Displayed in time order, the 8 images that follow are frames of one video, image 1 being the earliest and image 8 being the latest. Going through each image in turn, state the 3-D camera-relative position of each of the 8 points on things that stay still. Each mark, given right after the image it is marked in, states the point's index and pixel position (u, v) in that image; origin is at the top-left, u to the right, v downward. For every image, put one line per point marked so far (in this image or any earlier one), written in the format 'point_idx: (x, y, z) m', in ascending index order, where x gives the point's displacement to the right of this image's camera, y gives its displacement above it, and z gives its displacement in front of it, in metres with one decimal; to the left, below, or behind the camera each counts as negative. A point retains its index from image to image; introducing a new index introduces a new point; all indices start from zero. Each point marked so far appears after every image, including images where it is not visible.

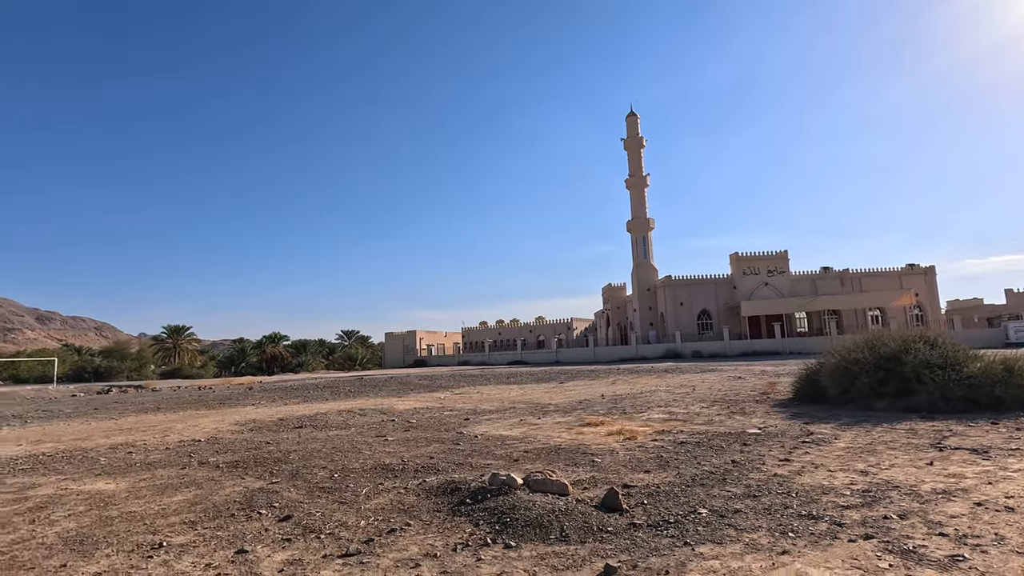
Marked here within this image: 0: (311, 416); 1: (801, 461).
0: (-4.6, -2.9, +13.0) m
1: (+3.4, -2.0, +6.7) m
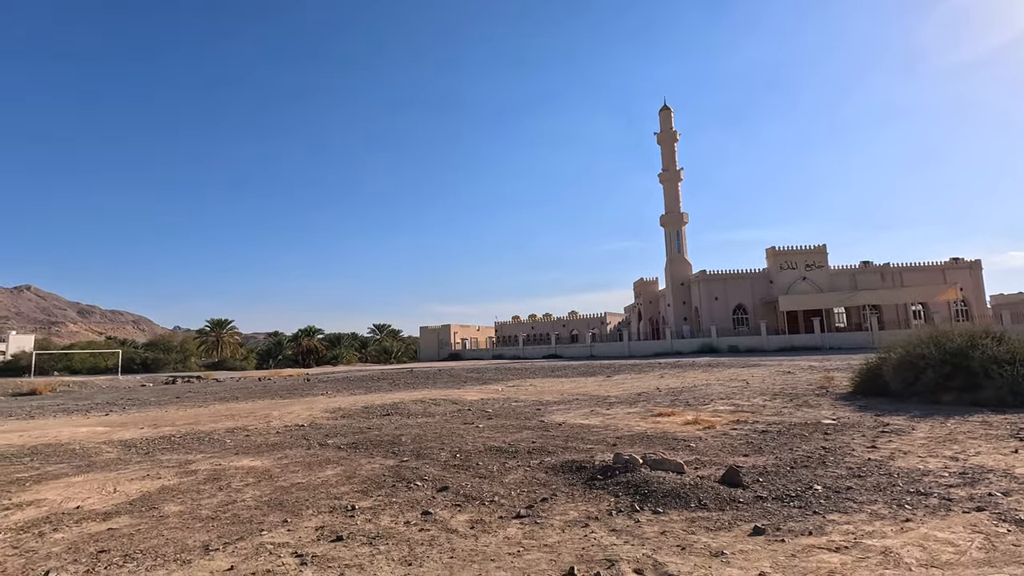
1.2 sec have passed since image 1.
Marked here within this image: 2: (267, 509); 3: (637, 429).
0: (-2.9, -2.8, +13.8) m
1: (+4.8, -2.0, +7.2) m
2: (-2.3, -2.1, +5.3) m
3: (+2.2, -2.4, +9.7) m
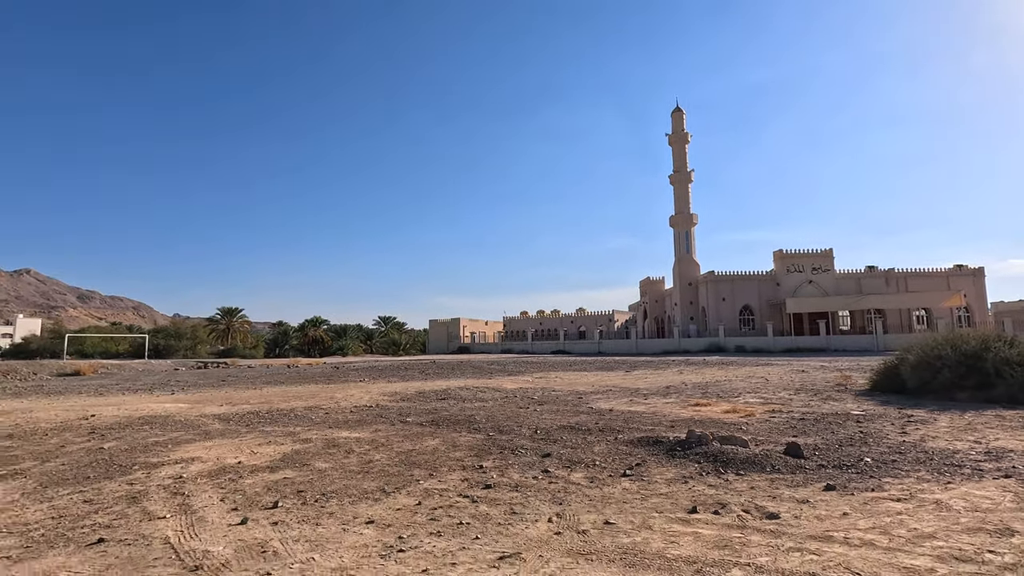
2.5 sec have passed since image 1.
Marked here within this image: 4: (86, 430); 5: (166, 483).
0: (-1.9, -2.7, +14.8) m
1: (+5.9, -2.1, +8.2) m
2: (-1.2, -2.0, +6.3) m
3: (+3.2, -2.4, +10.7) m
4: (-6.8, -2.3, +9.1) m
5: (-3.6, -2.1, +5.9) m
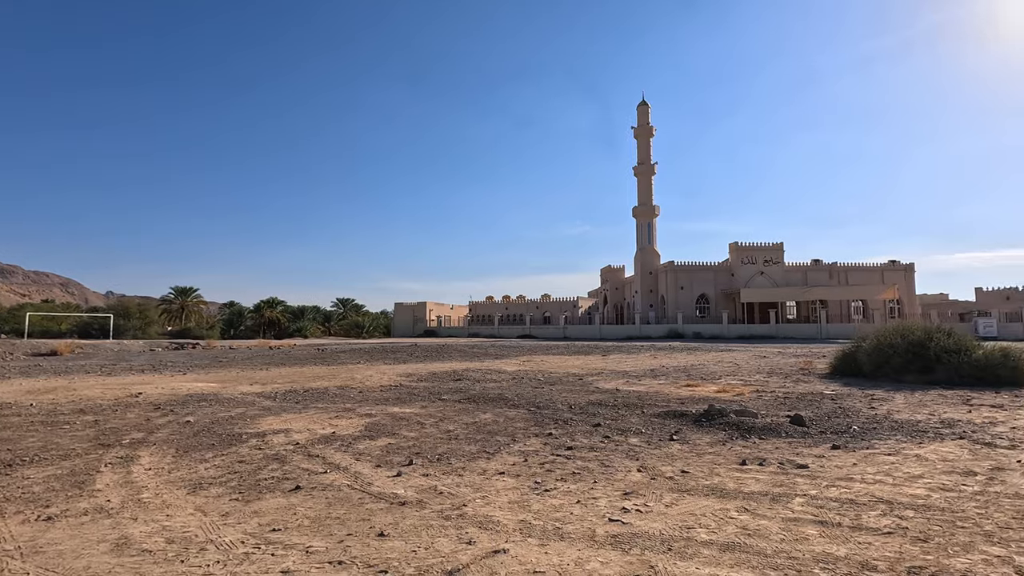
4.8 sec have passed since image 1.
0: (-1.8, -2.4, +15.9) m
1: (+6.5, -2.1, +9.9) m
2: (-0.3, -1.9, +7.4) m
3: (+3.7, -2.3, +12.2) m
4: (-6.2, -2.1, +9.7) m
5: (-2.7, -2.0, +6.8) m
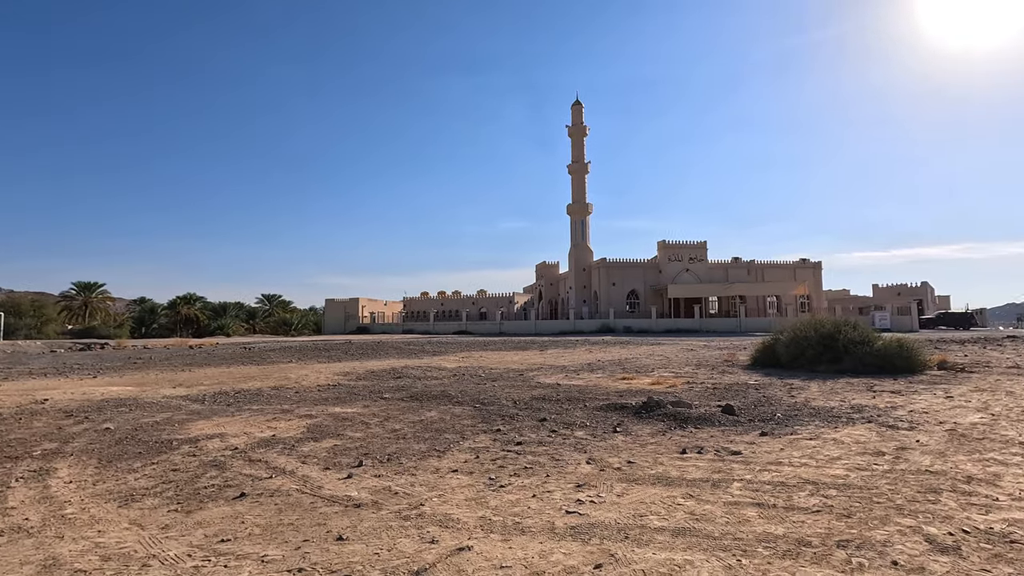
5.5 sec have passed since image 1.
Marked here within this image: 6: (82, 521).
0: (-3.4, -2.3, +15.6) m
1: (+5.5, -2.1, +10.7) m
2: (-1.0, -1.9, +7.4) m
3: (+2.4, -2.2, +12.6) m
4: (-7.2, -2.0, +9.0) m
5: (-3.3, -1.9, +6.5) m
6: (-3.4, -1.8, +4.4) m
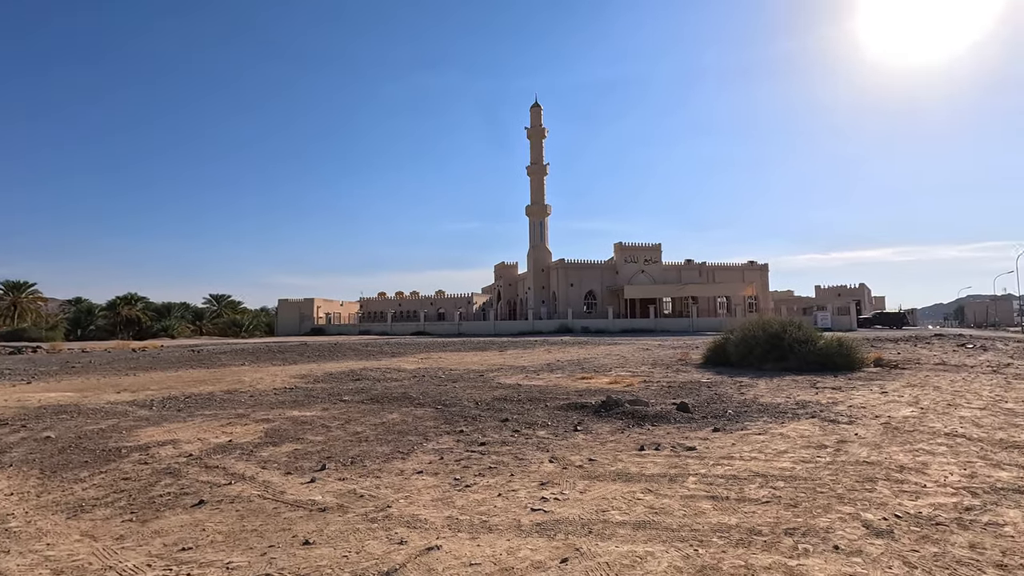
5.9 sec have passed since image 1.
0: (-4.5, -2.3, +15.4) m
1: (+4.8, -2.1, +11.2) m
2: (-1.5, -1.9, +7.4) m
3: (+1.5, -2.2, +12.8) m
4: (-7.7, -2.0, +8.5) m
5: (-3.7, -2.0, +6.4) m
6: (-3.6, -1.9, +4.3) m
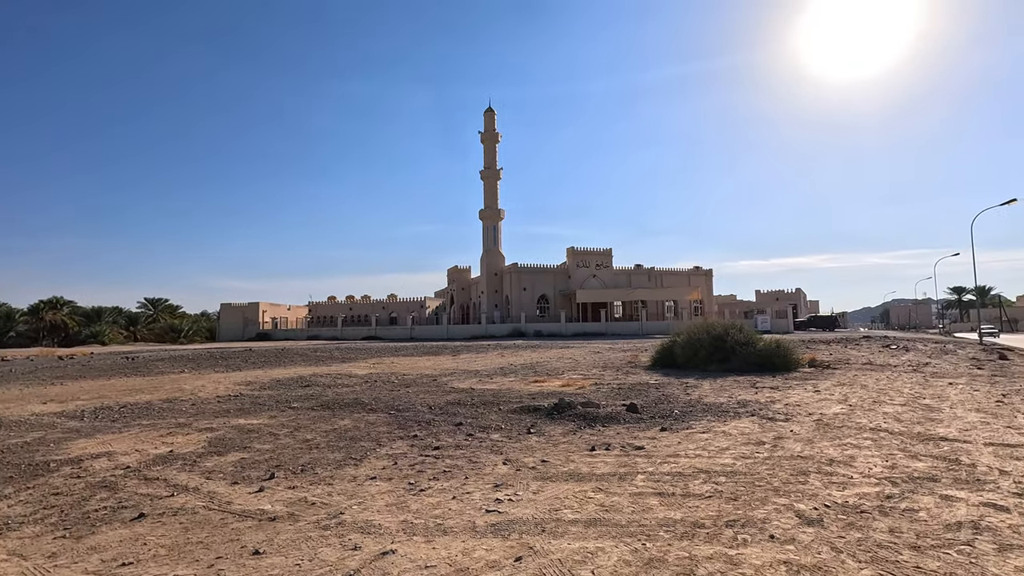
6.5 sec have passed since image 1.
0: (-5.8, -2.4, +15.1) m
1: (+3.8, -2.2, +11.6) m
2: (-2.1, -2.0, +7.3) m
3: (+0.5, -2.3, +13.0) m
4: (-8.4, -2.1, +7.9) m
5: (-4.2, -2.0, +6.1) m
6: (-4.0, -1.9, +4.0) m
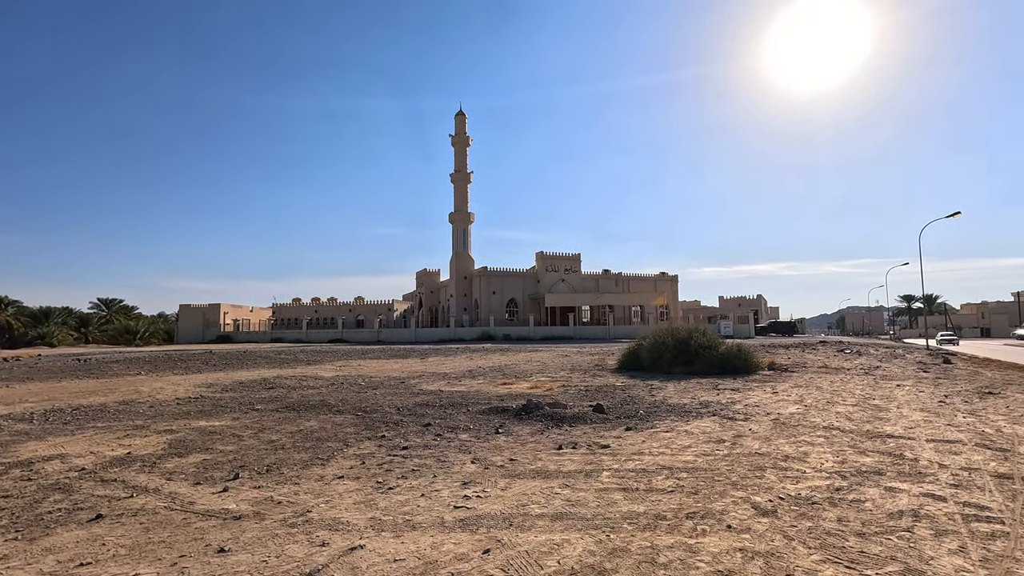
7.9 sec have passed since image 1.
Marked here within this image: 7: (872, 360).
0: (-6.6, -2.4, +14.8) m
1: (+3.2, -2.3, +11.8) m
2: (-2.5, -2.0, +7.3) m
3: (-0.3, -2.4, +13.1) m
4: (-8.9, -2.0, +7.5) m
5: (-4.6, -2.0, +5.9) m
6: (-4.2, -1.8, +3.9) m
7: (+11.8, -2.4, +18.3) m
